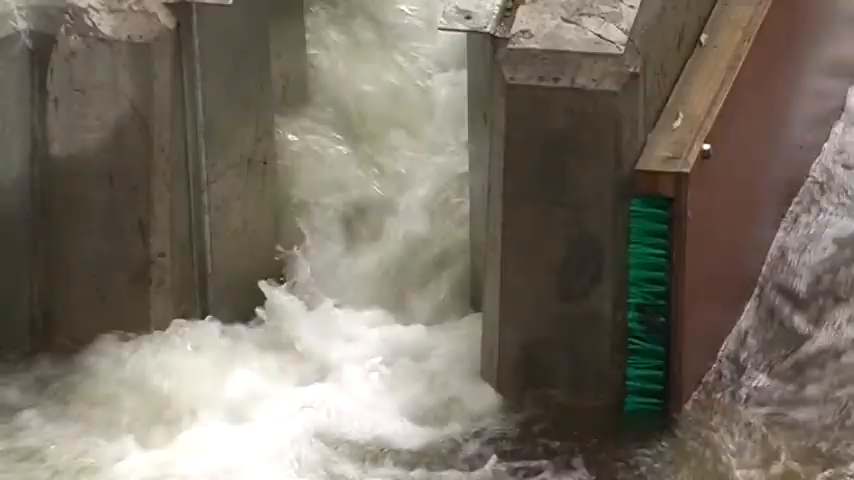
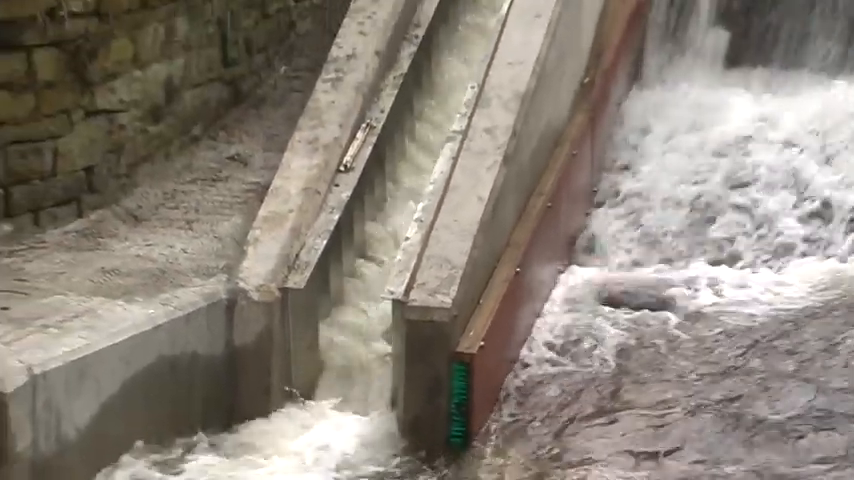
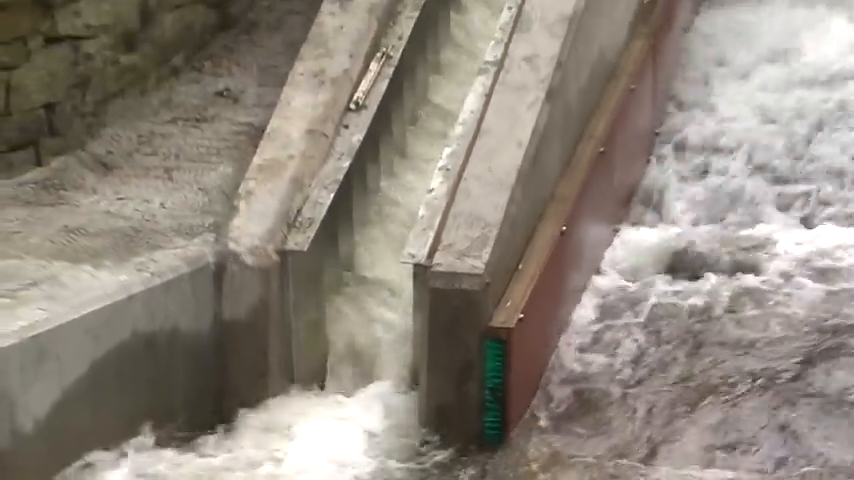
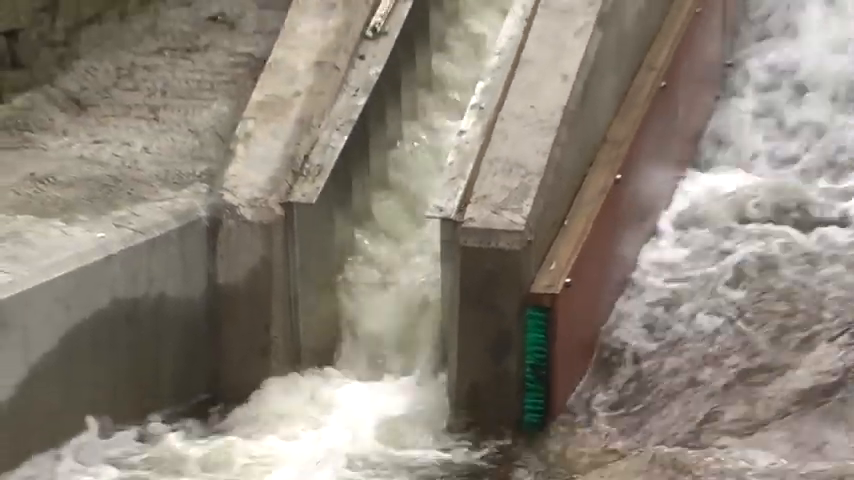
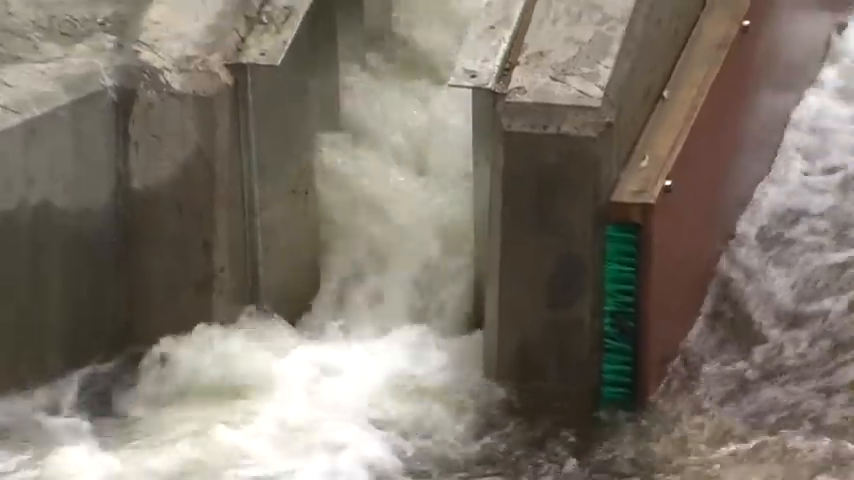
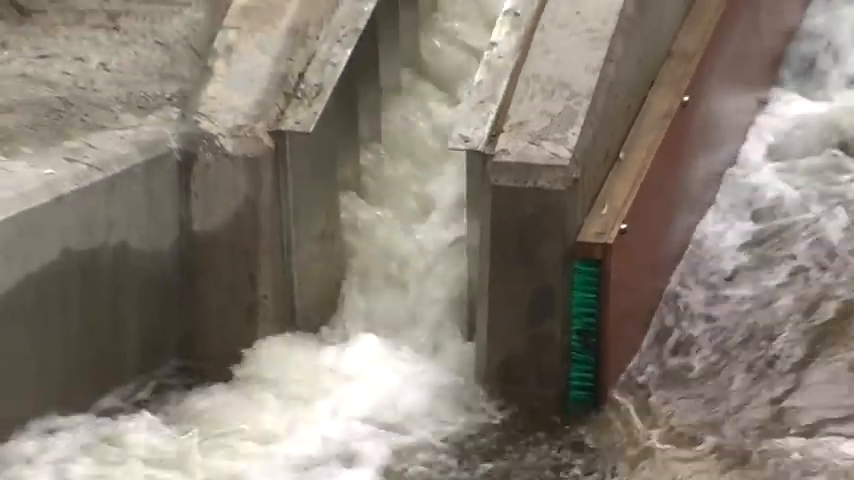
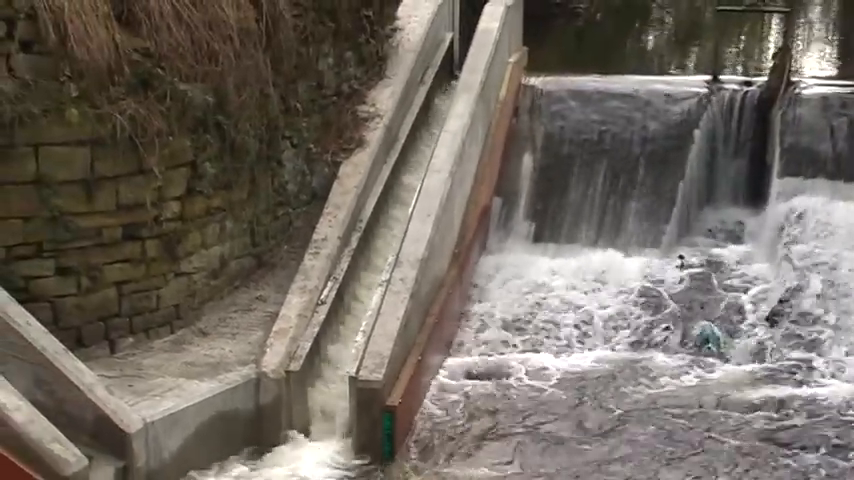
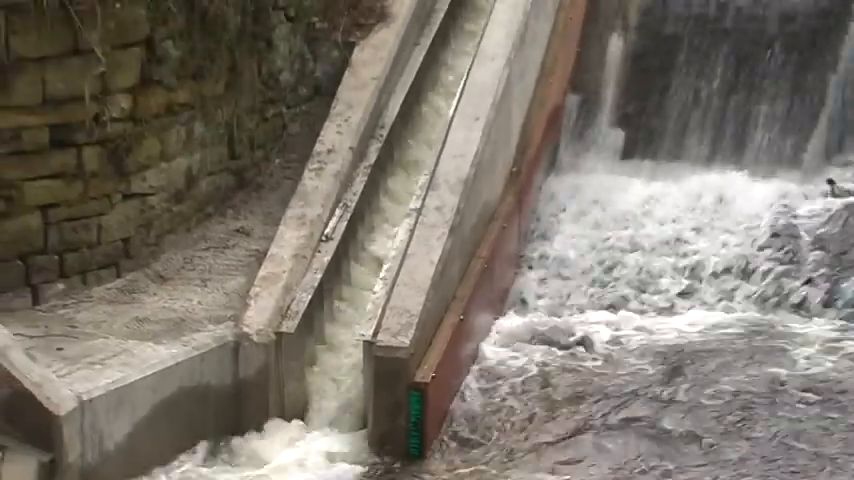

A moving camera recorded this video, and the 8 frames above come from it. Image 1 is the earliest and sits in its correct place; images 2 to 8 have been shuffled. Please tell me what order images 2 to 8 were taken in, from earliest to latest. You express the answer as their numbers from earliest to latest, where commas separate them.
5, 6, 4, 3, 2, 8, 7
